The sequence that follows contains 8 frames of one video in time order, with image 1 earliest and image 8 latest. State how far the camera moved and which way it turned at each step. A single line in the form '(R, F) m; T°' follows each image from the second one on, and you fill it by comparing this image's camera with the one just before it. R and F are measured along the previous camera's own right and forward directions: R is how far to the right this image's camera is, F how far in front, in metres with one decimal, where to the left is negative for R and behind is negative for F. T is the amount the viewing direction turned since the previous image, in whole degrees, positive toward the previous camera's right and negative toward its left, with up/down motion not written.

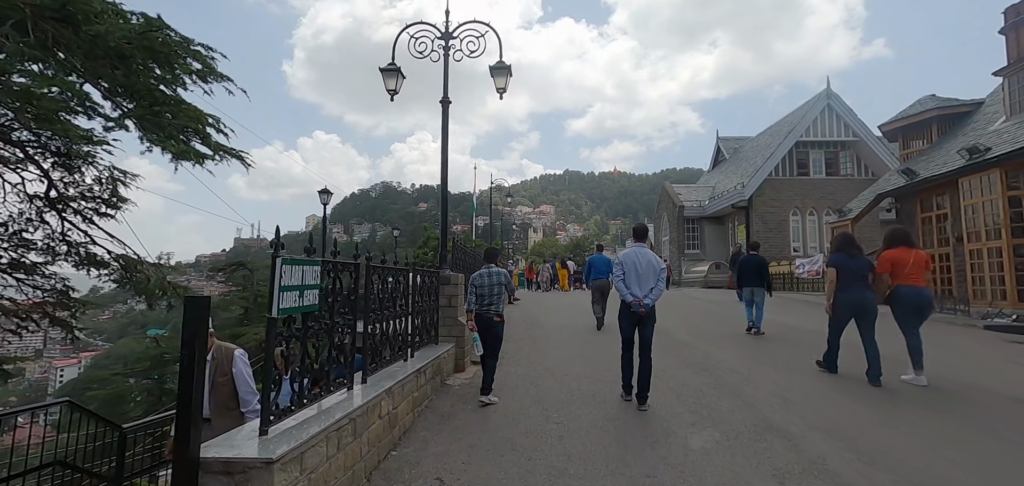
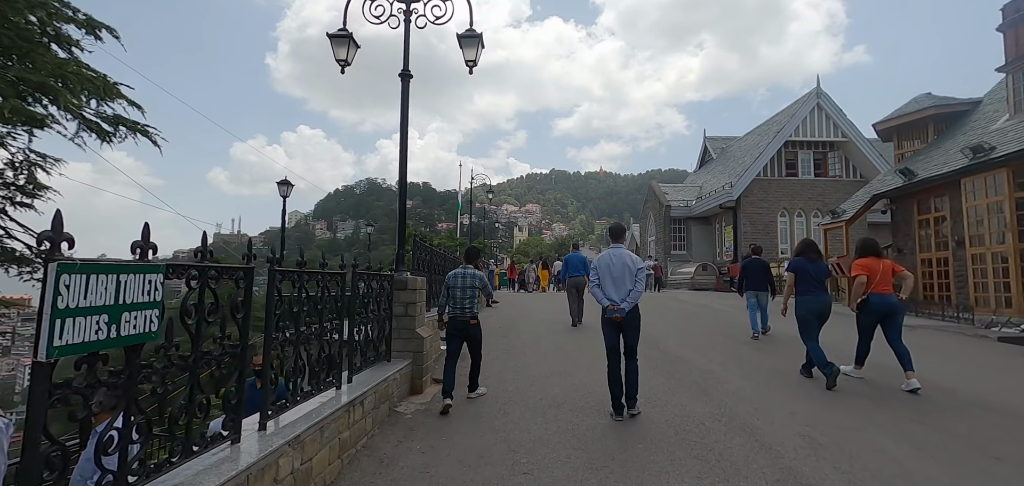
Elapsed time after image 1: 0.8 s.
(+0.2, +1.1) m; +2°
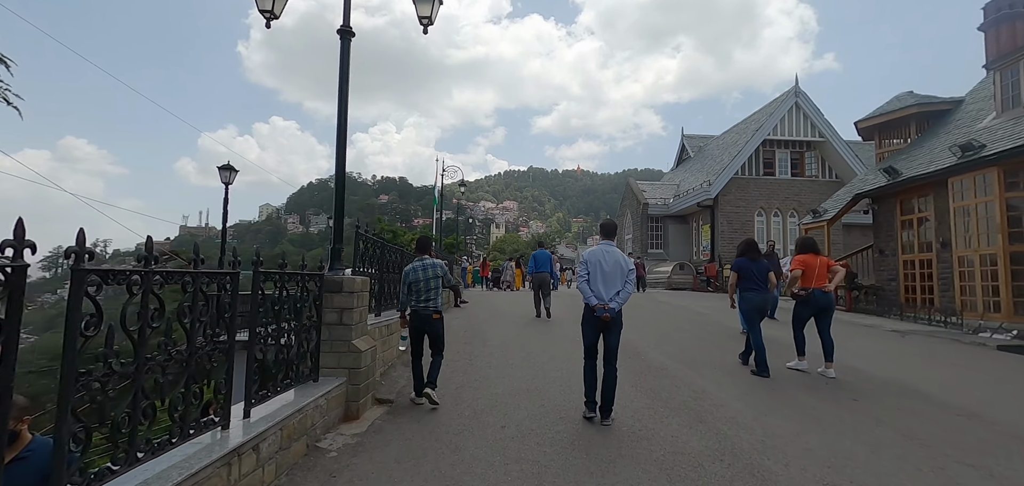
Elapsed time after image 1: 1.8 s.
(+0.2, +1.0) m; +3°
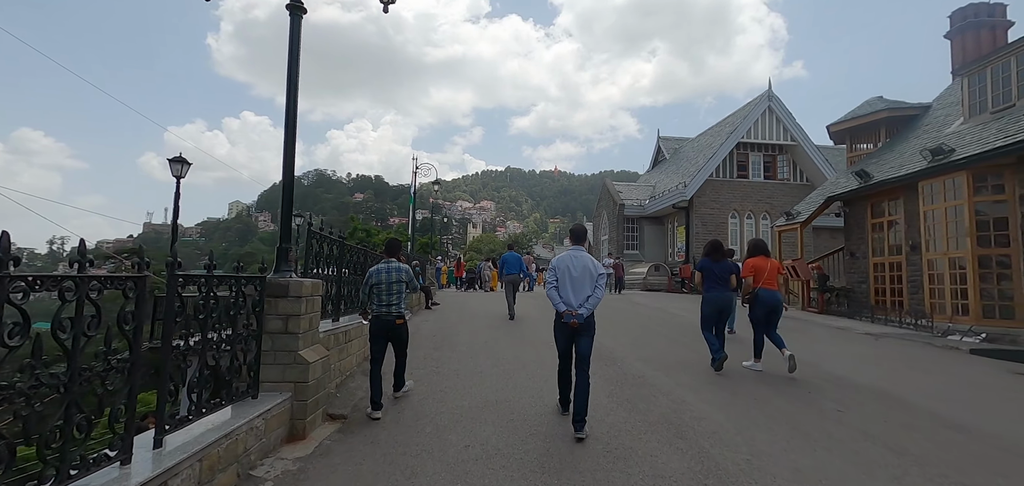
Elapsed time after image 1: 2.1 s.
(+0.1, +0.5) m; +3°
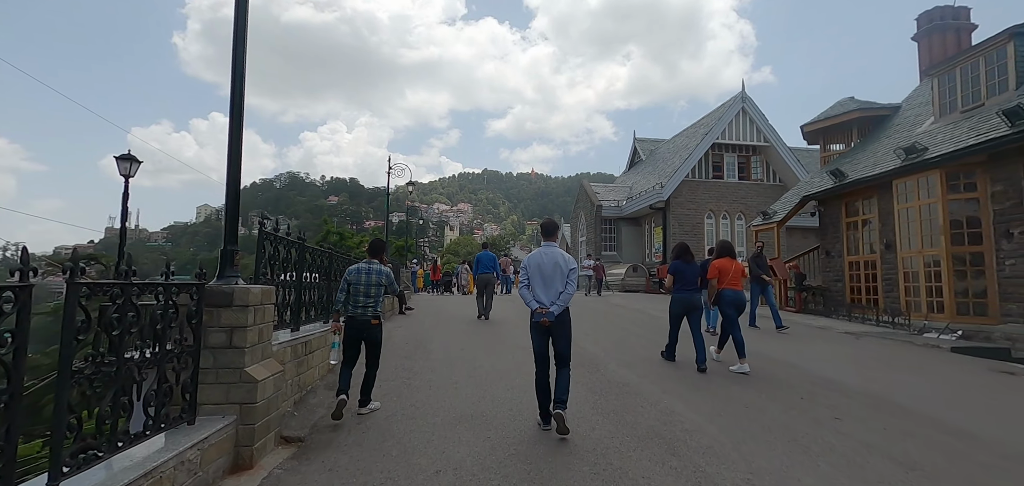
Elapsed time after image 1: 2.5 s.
(0.0, +0.4) m; +3°
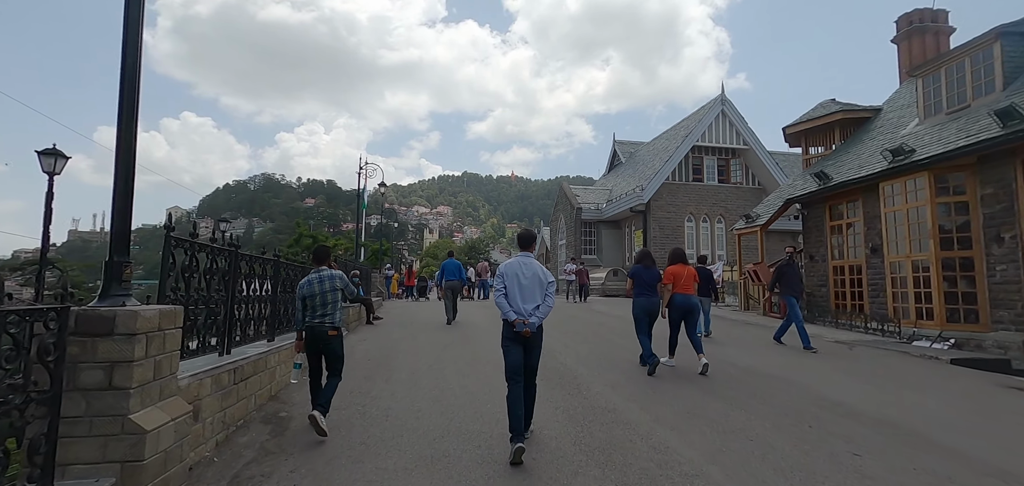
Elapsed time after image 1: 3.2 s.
(+0.1, +0.8) m; +3°
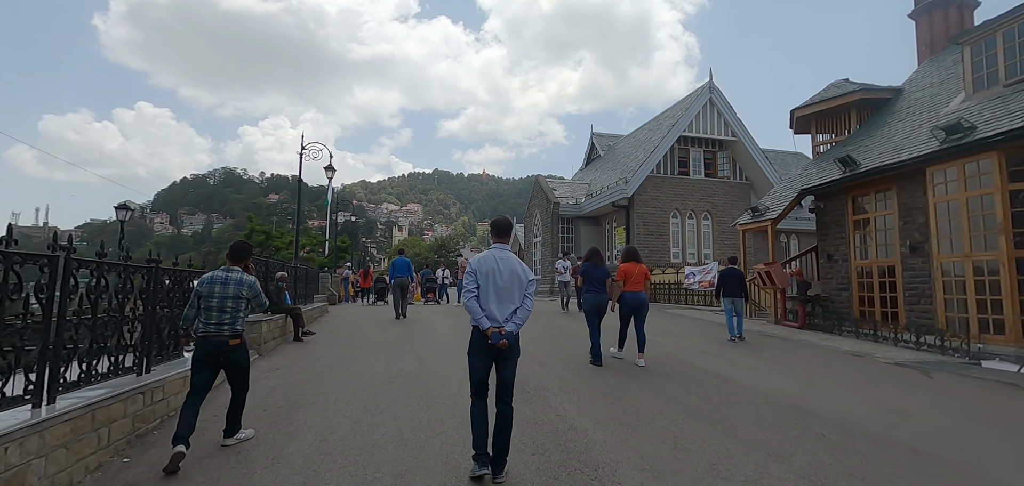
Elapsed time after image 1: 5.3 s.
(0.0, +2.5) m; +4°
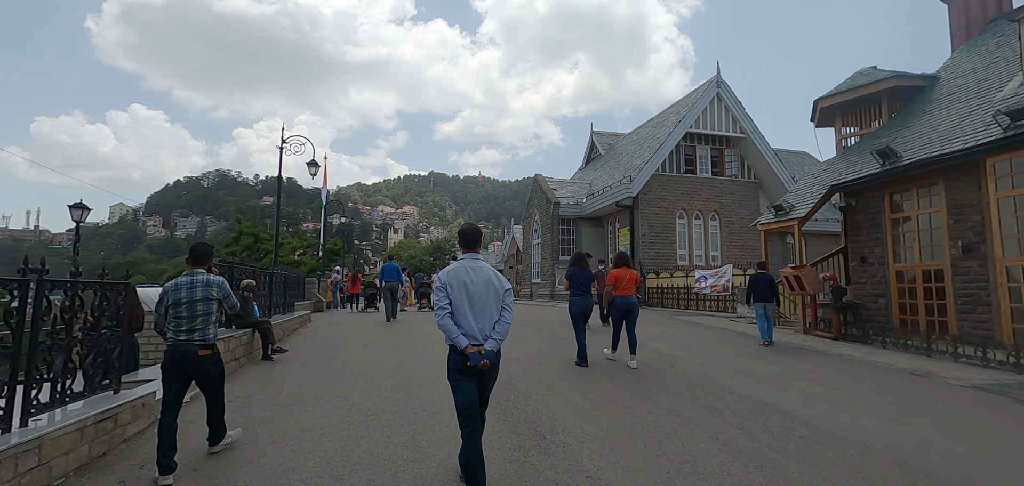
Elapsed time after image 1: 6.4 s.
(-0.1, +1.2) m; 0°
